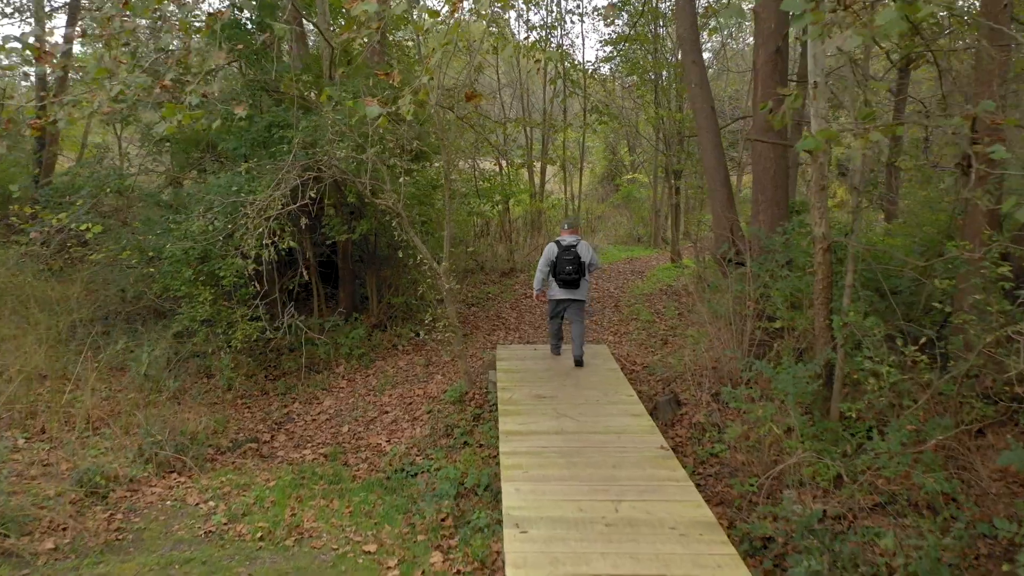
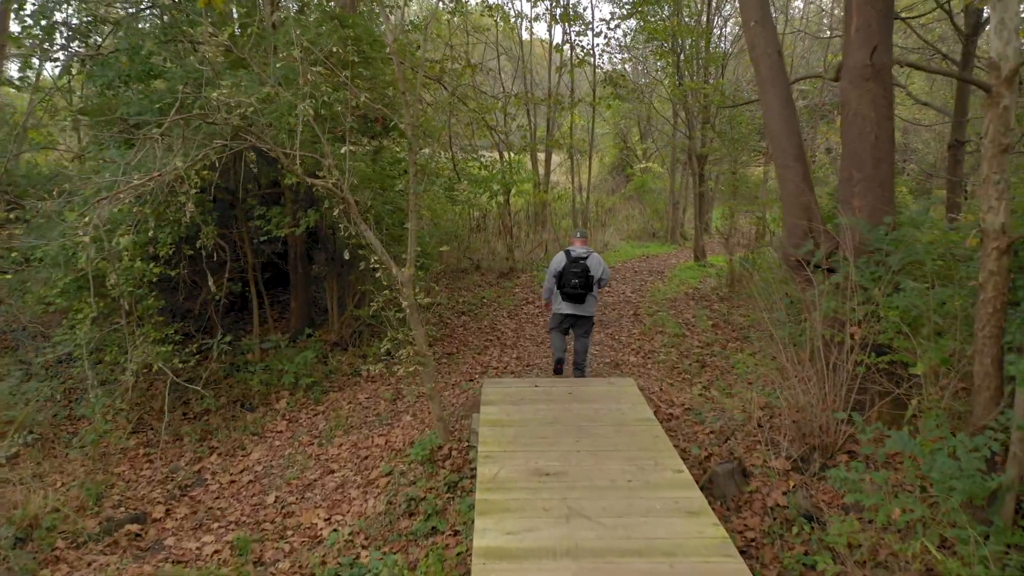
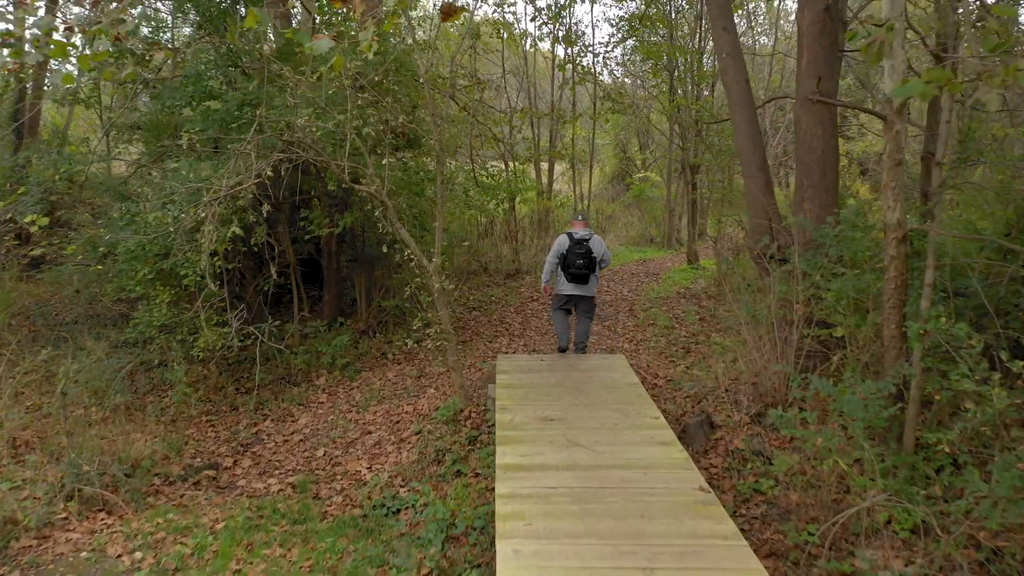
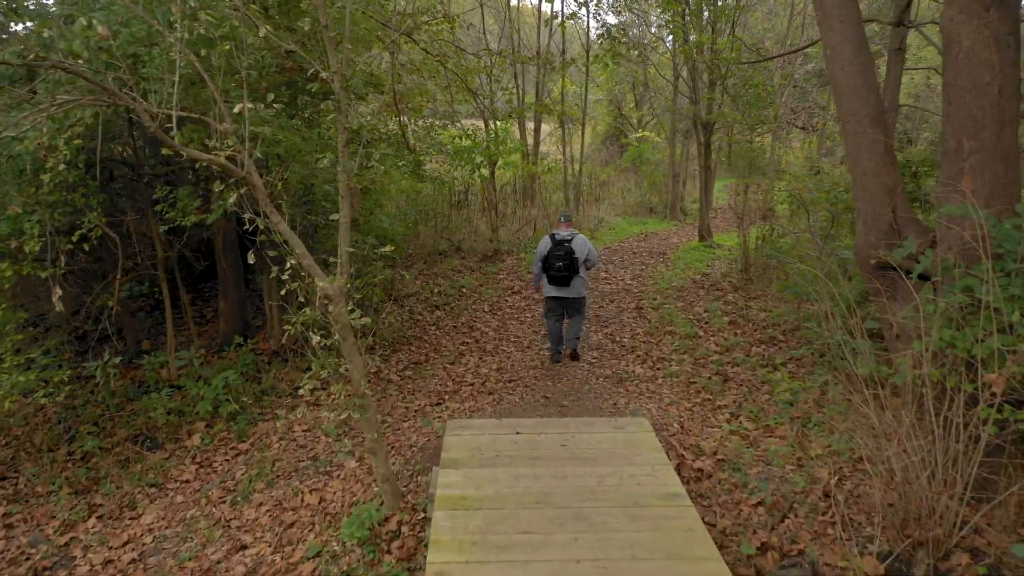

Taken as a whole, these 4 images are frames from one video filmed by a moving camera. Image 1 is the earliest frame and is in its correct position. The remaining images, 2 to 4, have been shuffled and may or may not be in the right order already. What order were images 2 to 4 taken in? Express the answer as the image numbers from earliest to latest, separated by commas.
3, 2, 4
